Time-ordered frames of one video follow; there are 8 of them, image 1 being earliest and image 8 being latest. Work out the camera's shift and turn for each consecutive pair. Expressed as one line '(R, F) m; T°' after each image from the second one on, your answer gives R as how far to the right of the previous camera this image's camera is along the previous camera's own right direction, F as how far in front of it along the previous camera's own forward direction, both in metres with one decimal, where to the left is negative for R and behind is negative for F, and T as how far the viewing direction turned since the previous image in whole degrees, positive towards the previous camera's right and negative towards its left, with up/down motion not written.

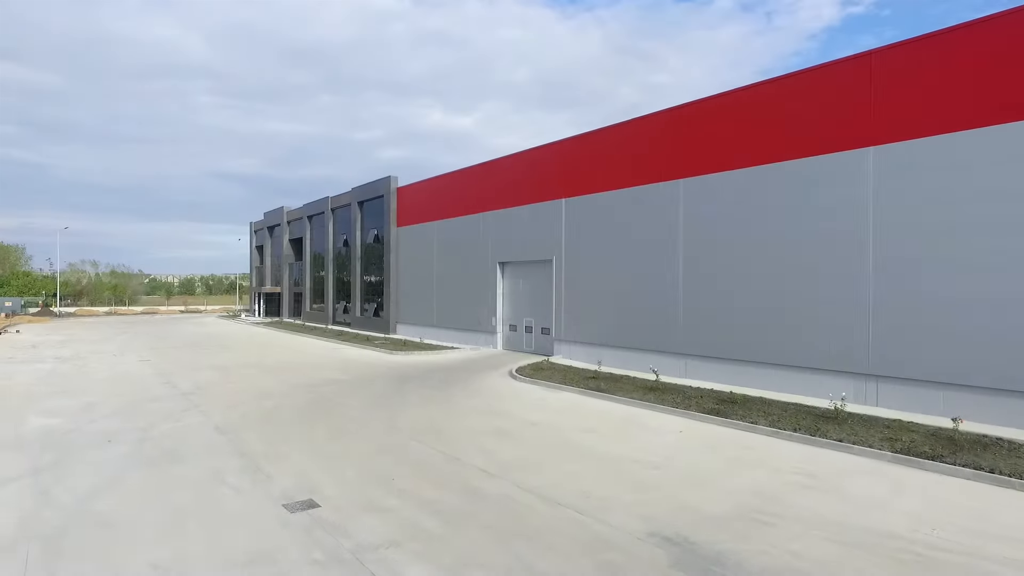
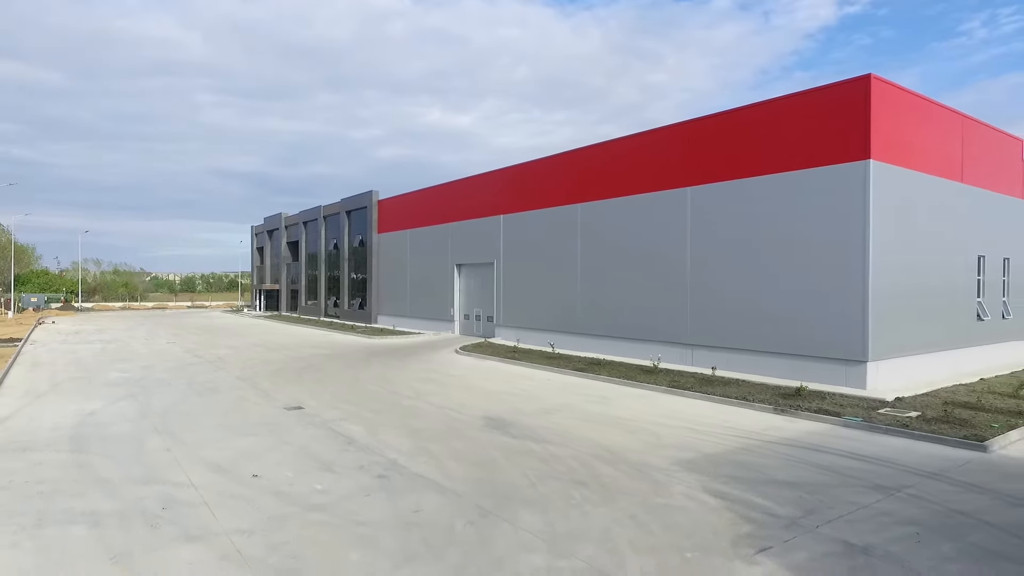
(+1.7, -5.0) m; 0°
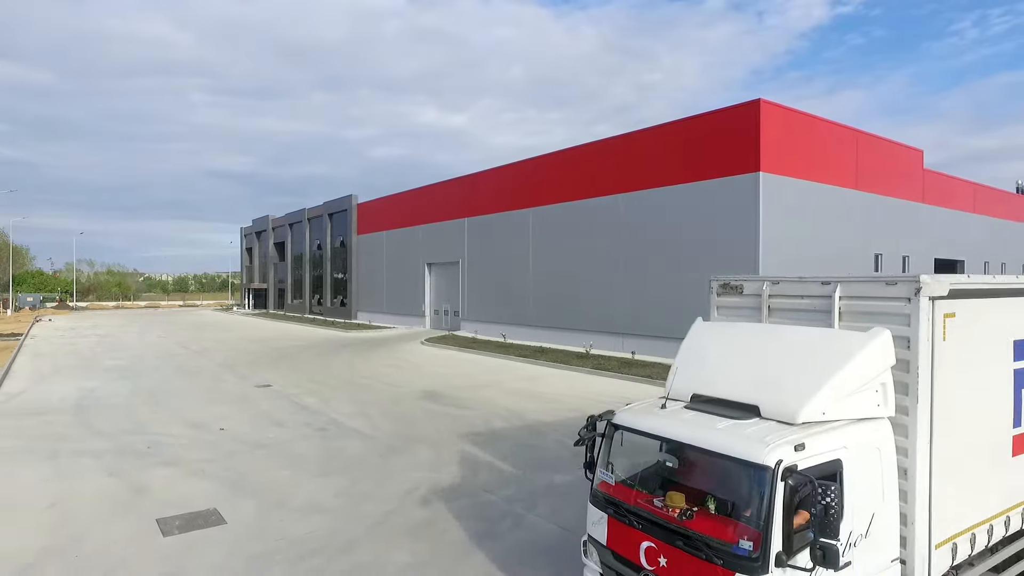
(+1.2, -2.0) m; 0°
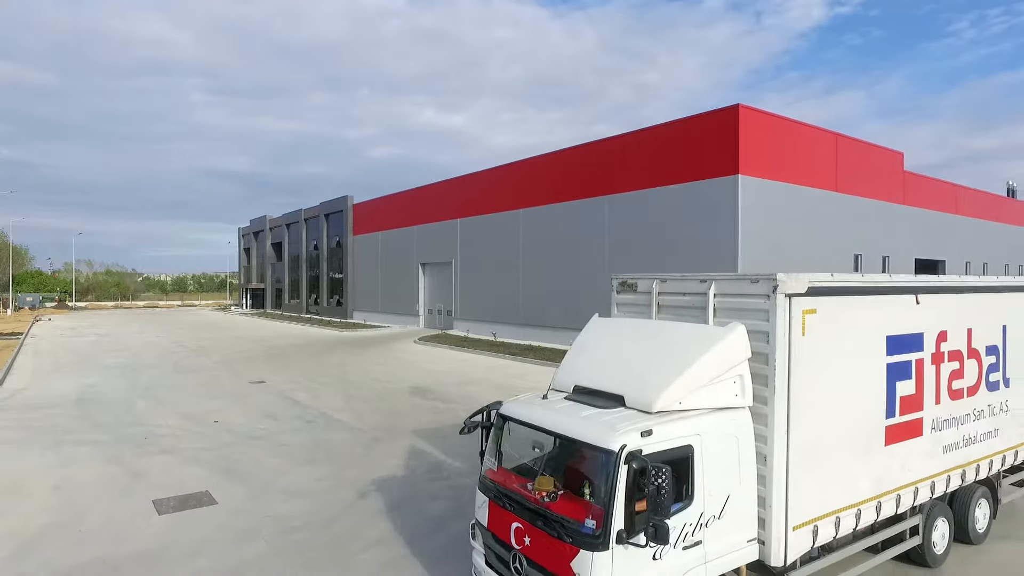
(+0.3, -0.5) m; 0°
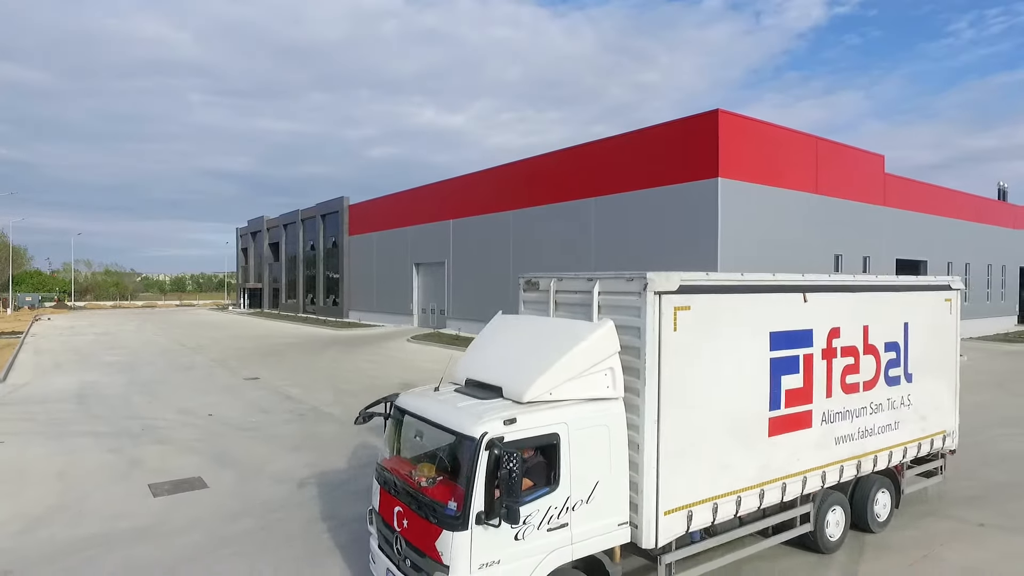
(+0.3, -0.5) m; 0°
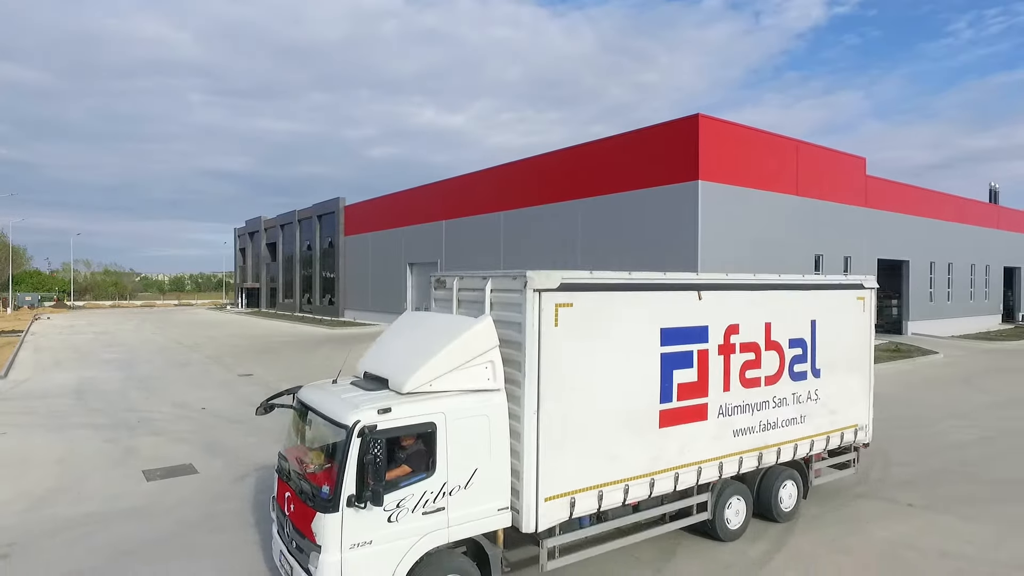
(+0.3, -0.5) m; 0°
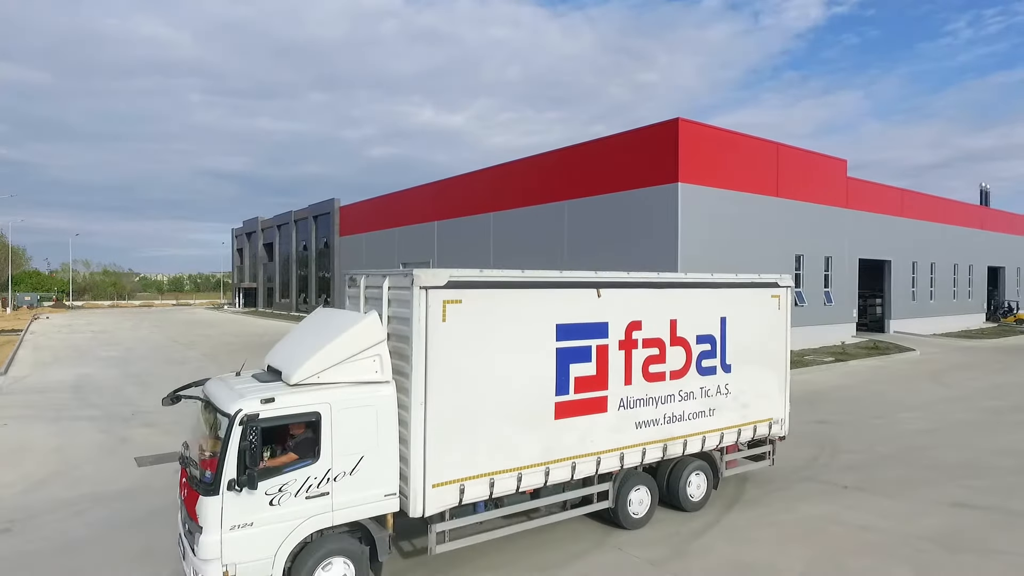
(+0.3, -0.5) m; 0°
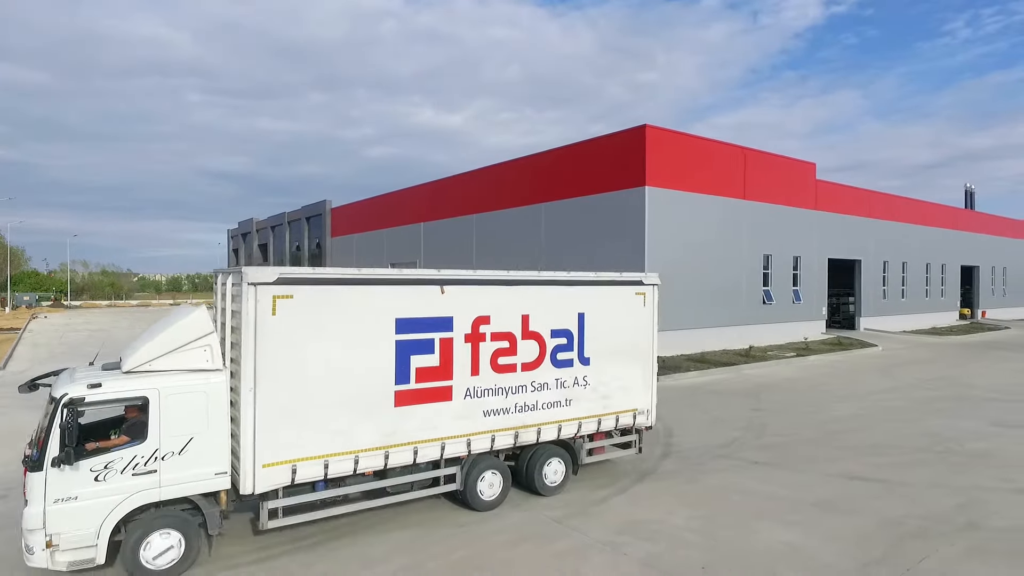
(+0.6, -0.8) m; 0°
